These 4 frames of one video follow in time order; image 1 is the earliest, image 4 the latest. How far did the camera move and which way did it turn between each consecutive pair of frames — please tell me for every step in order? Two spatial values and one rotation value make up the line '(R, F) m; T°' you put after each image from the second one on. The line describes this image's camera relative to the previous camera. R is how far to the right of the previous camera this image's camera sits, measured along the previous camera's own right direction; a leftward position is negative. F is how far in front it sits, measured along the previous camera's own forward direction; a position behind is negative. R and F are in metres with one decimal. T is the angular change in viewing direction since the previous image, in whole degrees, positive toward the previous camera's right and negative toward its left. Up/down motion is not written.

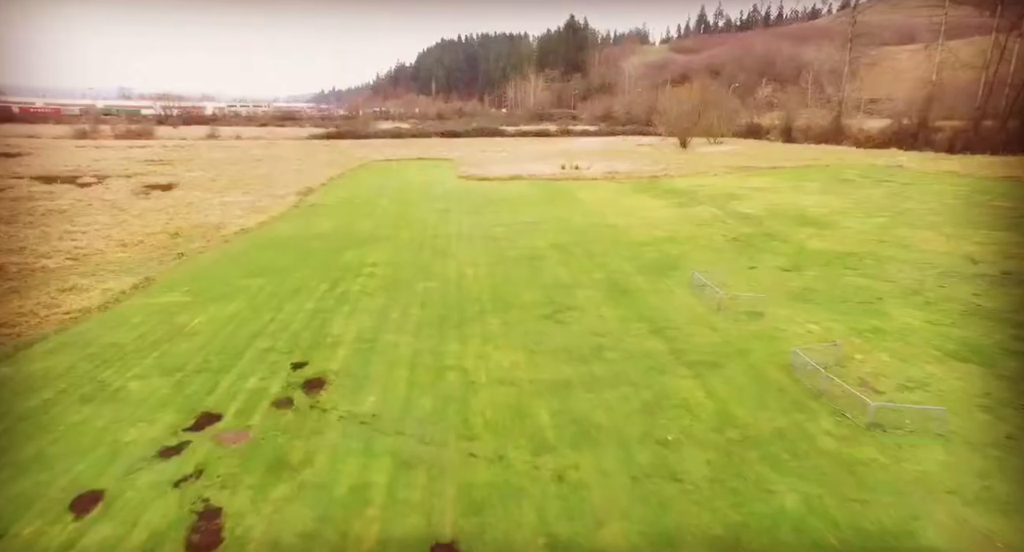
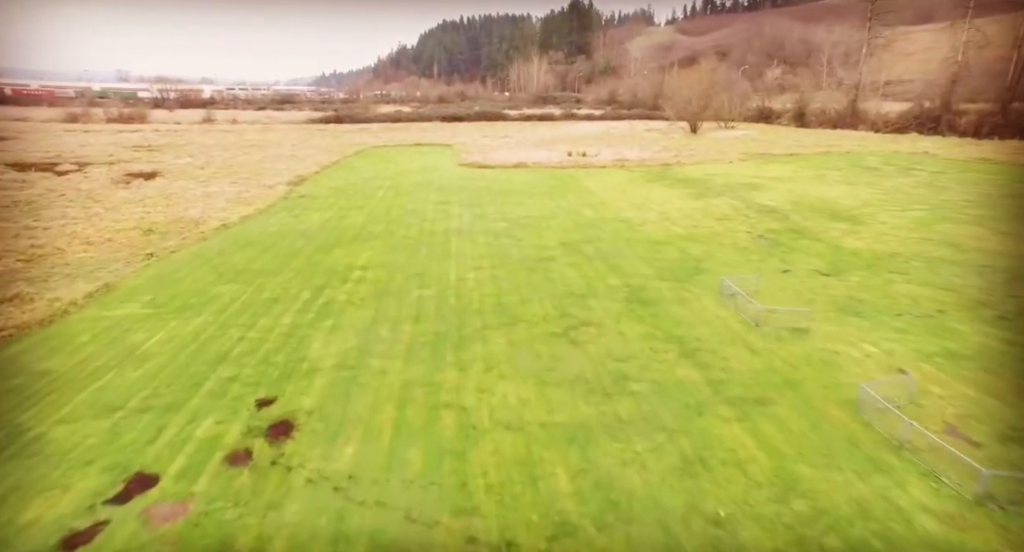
(-0.1, +1.2) m; 0°
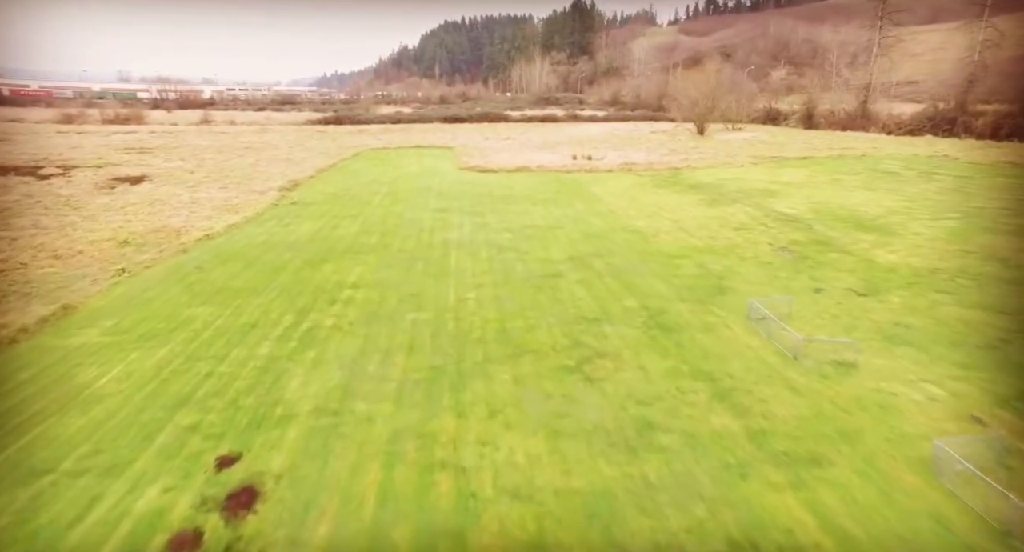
(-0.1, +0.9) m; 0°
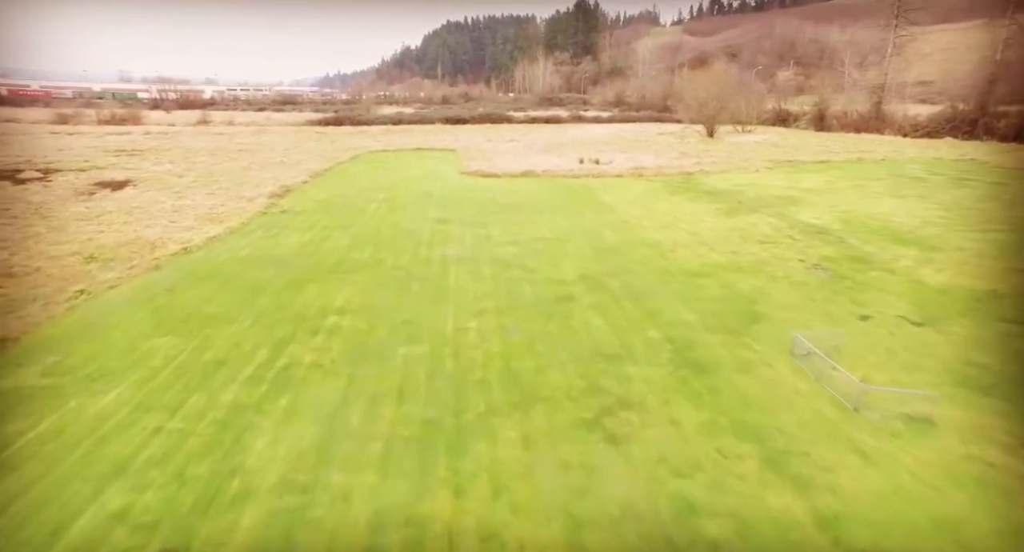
(-0.1, +1.1) m; 0°
